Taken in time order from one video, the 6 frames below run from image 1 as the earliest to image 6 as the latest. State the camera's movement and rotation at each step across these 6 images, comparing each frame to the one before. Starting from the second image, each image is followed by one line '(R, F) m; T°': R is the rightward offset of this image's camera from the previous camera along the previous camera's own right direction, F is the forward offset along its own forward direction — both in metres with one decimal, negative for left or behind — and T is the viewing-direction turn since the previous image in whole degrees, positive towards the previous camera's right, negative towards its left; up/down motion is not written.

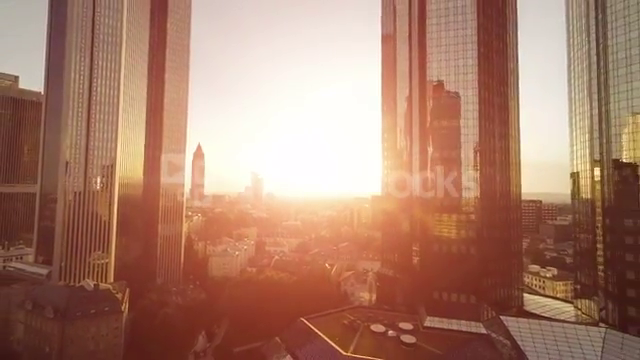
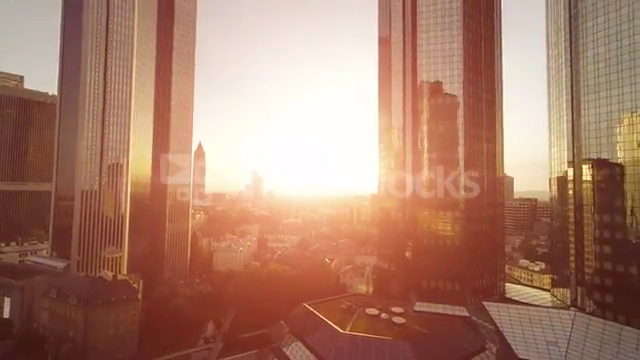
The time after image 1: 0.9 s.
(-0.1, -4.3) m; 0°
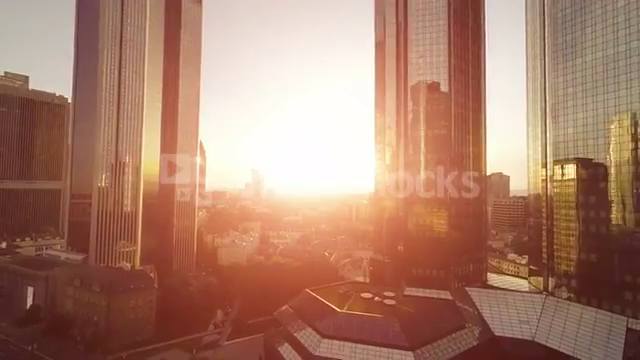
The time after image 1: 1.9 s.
(-0.1, -5.1) m; 0°
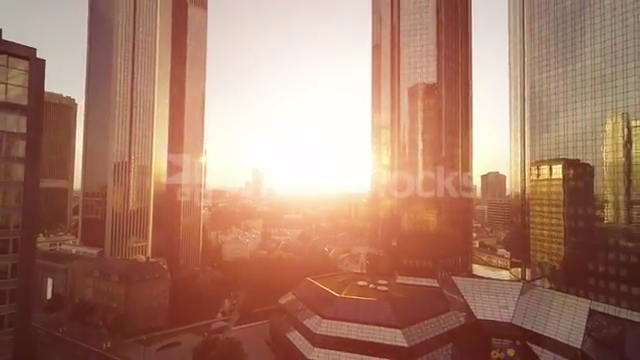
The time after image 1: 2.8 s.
(-0.1, -5.0) m; 0°
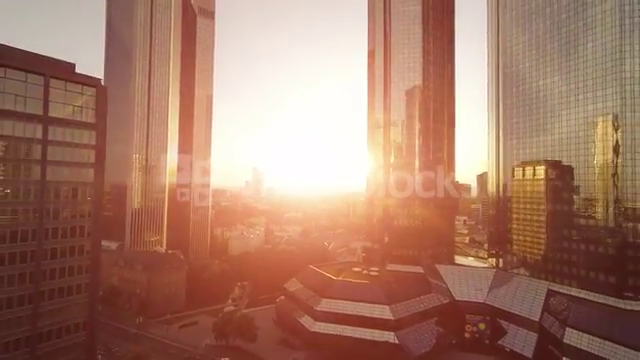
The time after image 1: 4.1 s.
(-0.1, -7.7) m; 0°
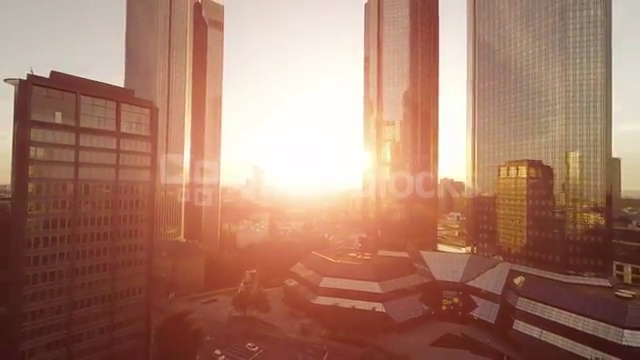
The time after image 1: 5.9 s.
(-0.3, -10.2) m; 0°
